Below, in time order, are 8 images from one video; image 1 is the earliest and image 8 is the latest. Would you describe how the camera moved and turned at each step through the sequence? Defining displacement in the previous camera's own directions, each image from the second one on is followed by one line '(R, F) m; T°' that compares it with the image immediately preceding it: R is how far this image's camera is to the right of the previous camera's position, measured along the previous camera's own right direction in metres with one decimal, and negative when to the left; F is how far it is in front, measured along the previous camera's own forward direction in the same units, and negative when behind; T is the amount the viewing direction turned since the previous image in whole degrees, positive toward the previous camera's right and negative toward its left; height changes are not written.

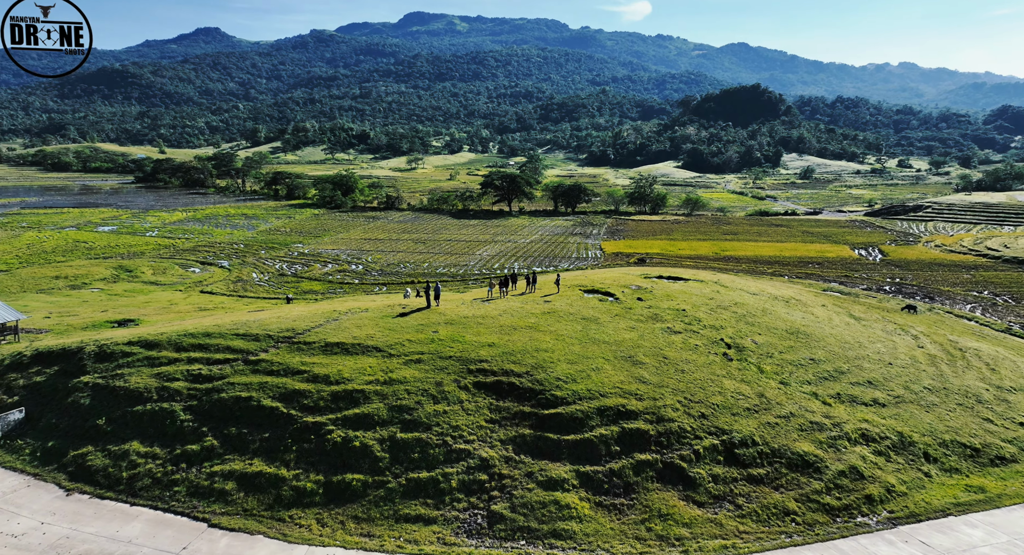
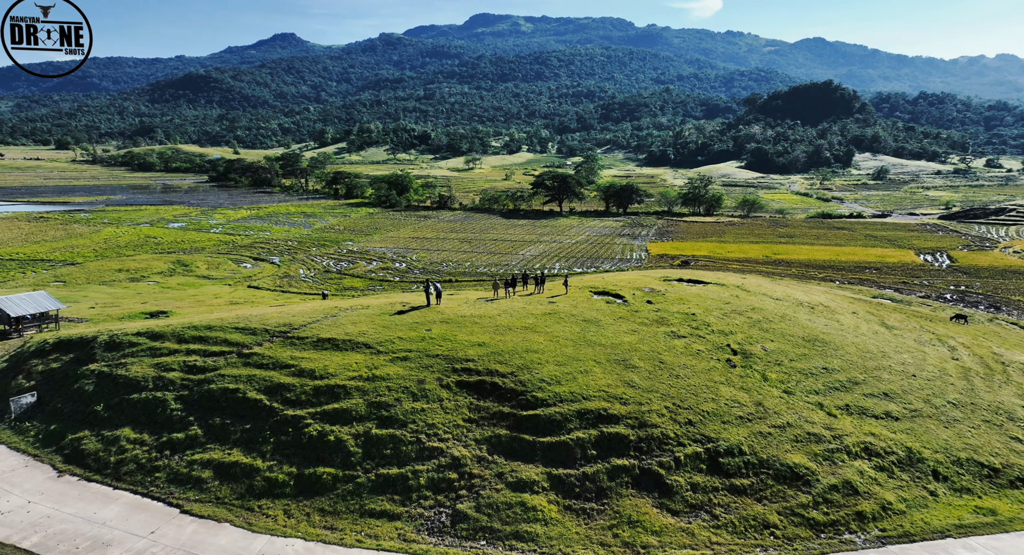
(+2.0, +0.2) m; -4°
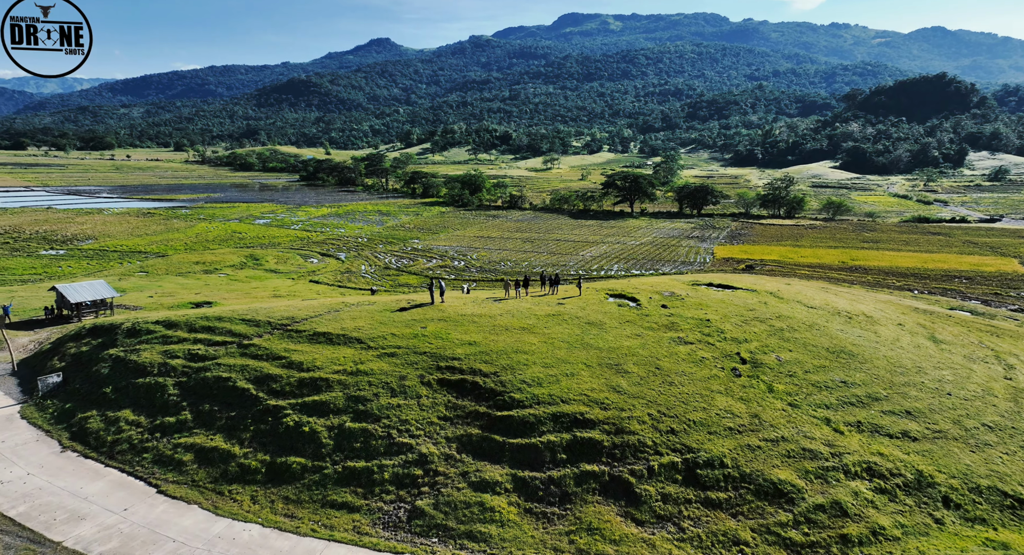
(+2.6, +0.3) m; -6°
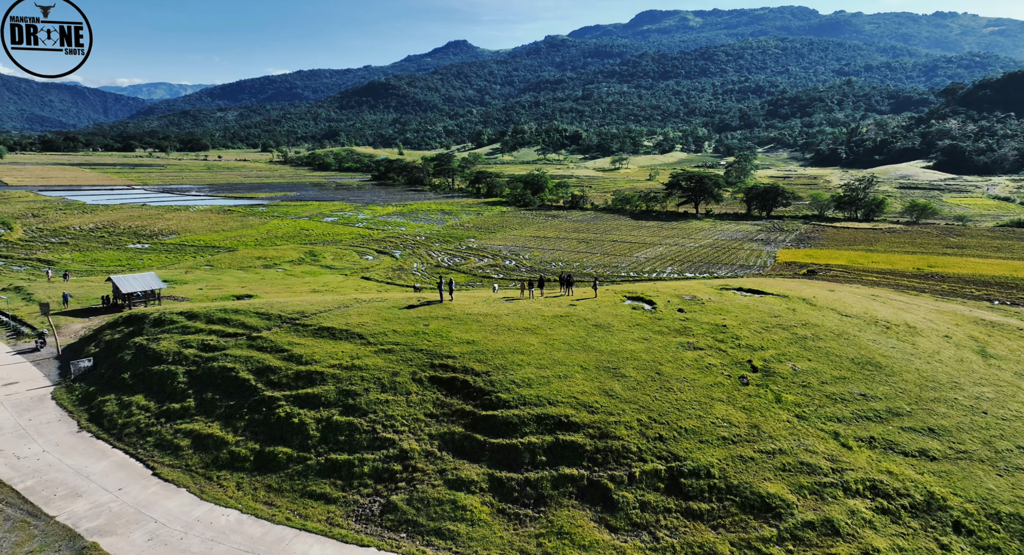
(+2.1, +0.1) m; -5°
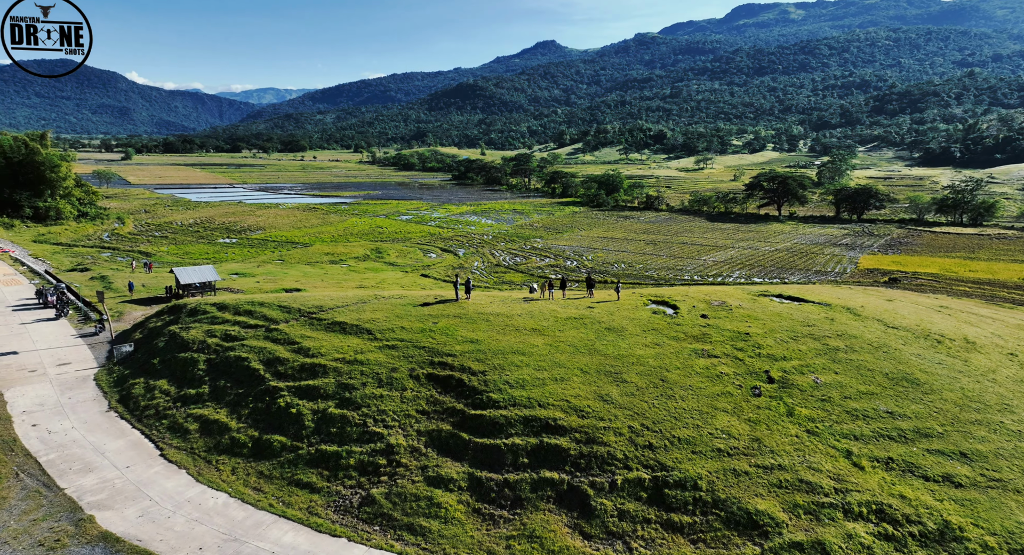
(+2.2, +0.1) m; -6°
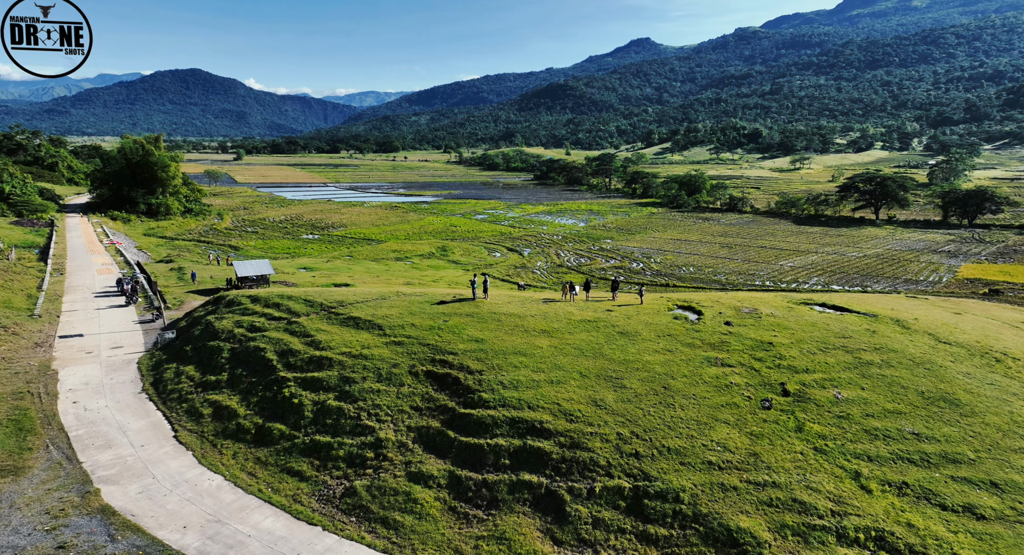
(+2.4, +0.1) m; -7°
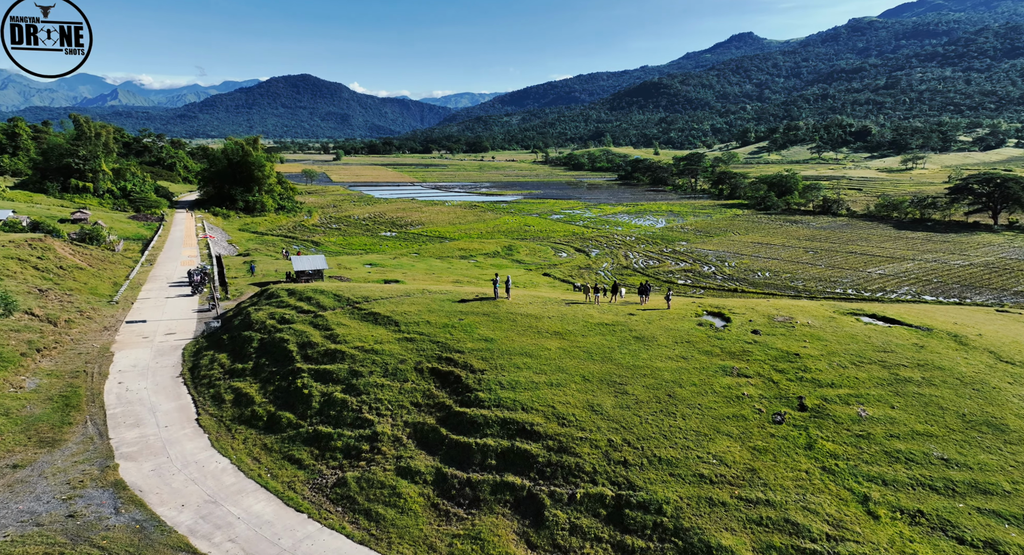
(+2.3, +0.1) m; -7°
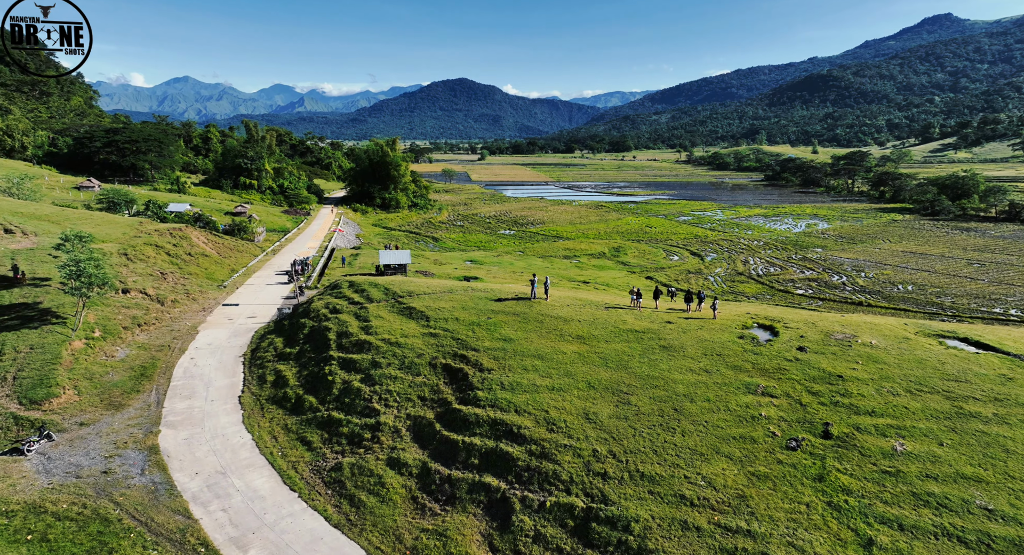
(+3.6, +0.2) m; -11°
